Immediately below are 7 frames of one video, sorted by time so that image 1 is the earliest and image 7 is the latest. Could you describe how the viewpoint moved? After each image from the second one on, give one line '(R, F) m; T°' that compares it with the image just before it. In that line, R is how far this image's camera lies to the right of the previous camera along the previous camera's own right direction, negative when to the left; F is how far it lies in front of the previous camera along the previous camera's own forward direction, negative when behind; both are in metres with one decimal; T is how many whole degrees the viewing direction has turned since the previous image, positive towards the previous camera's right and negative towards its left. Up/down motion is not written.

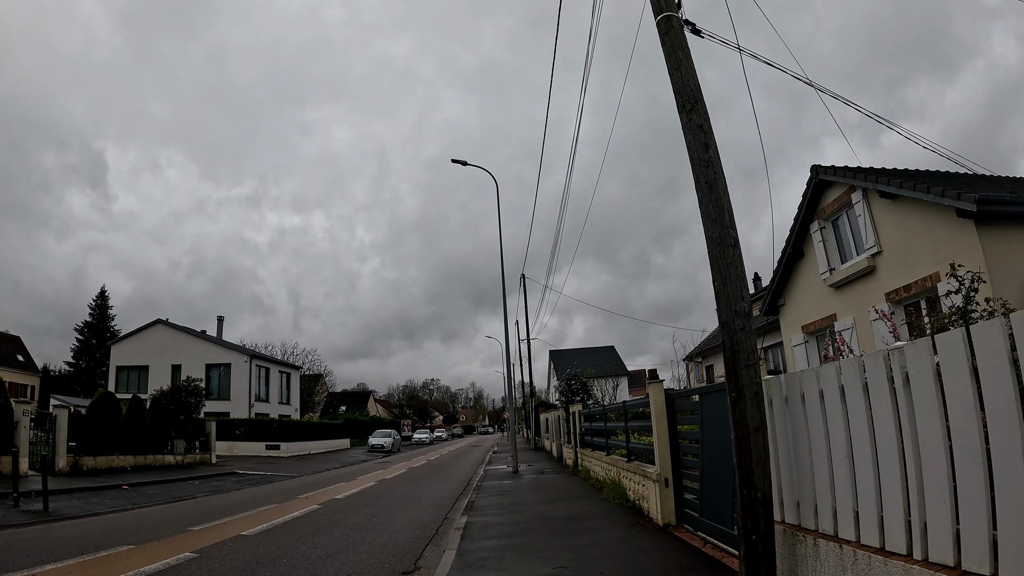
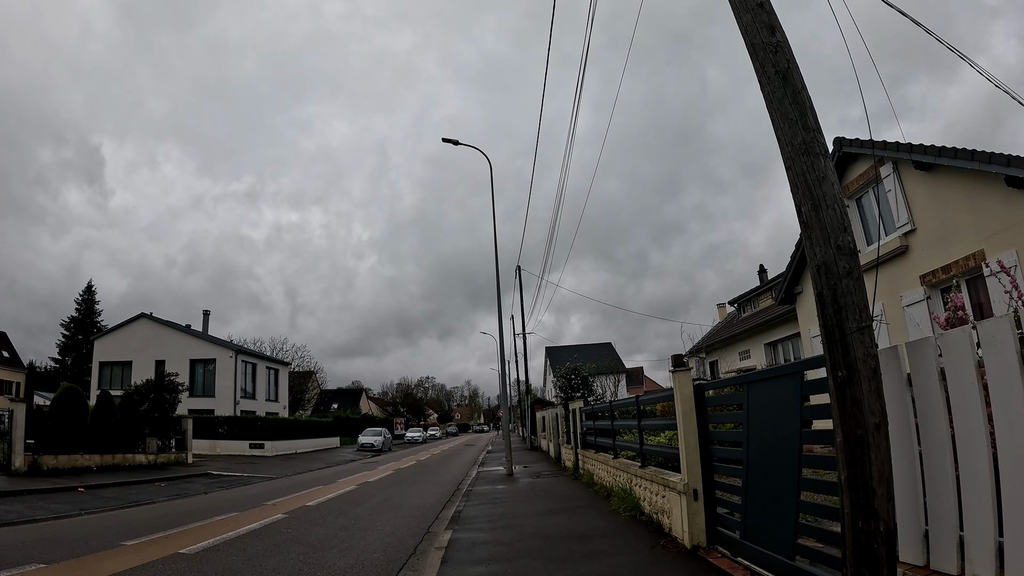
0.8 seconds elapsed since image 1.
(0.0, +1.3) m; 0°
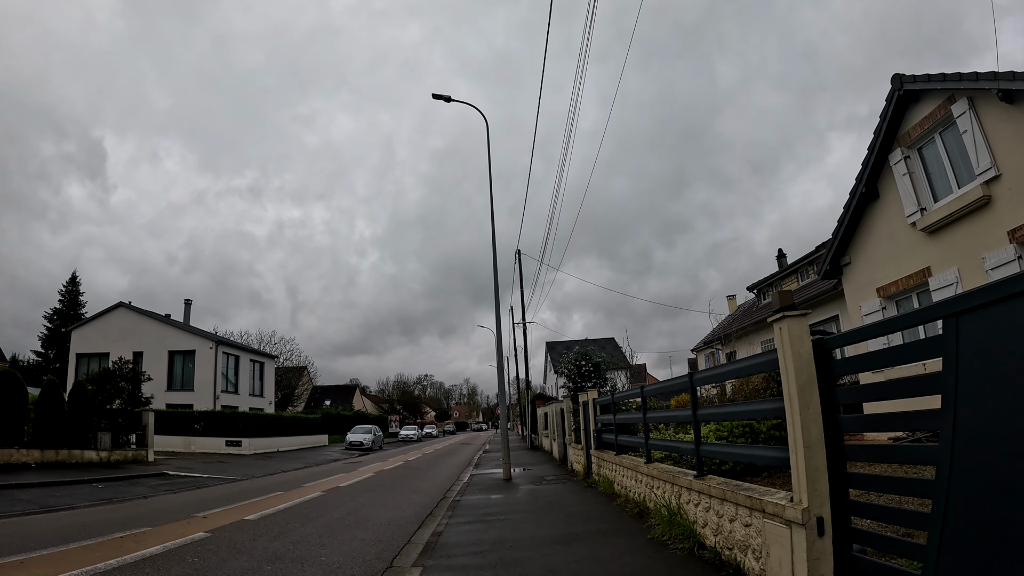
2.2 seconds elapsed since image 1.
(0.0, +2.3) m; 0°
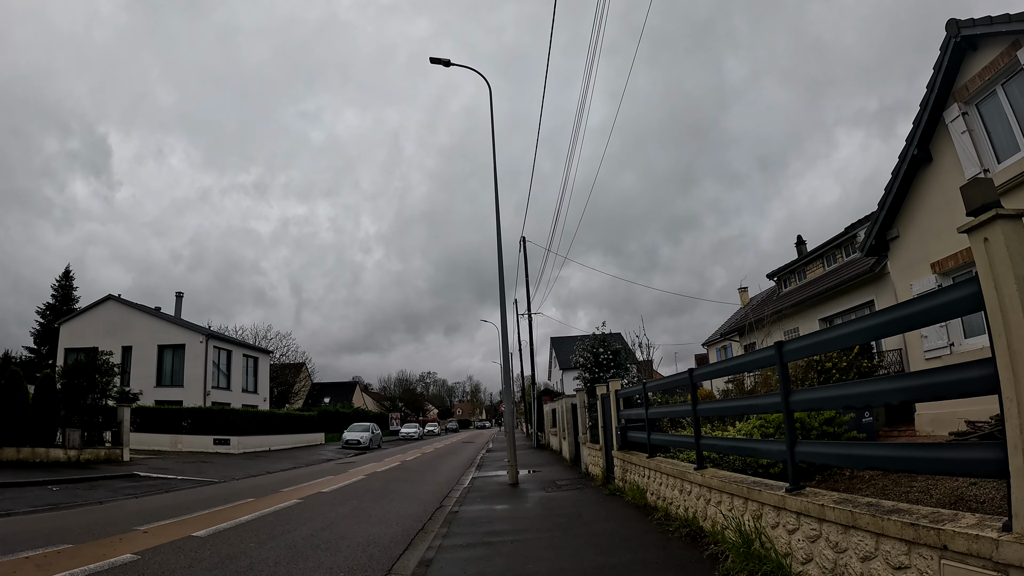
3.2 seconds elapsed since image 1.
(-0.1, +1.5) m; 0°
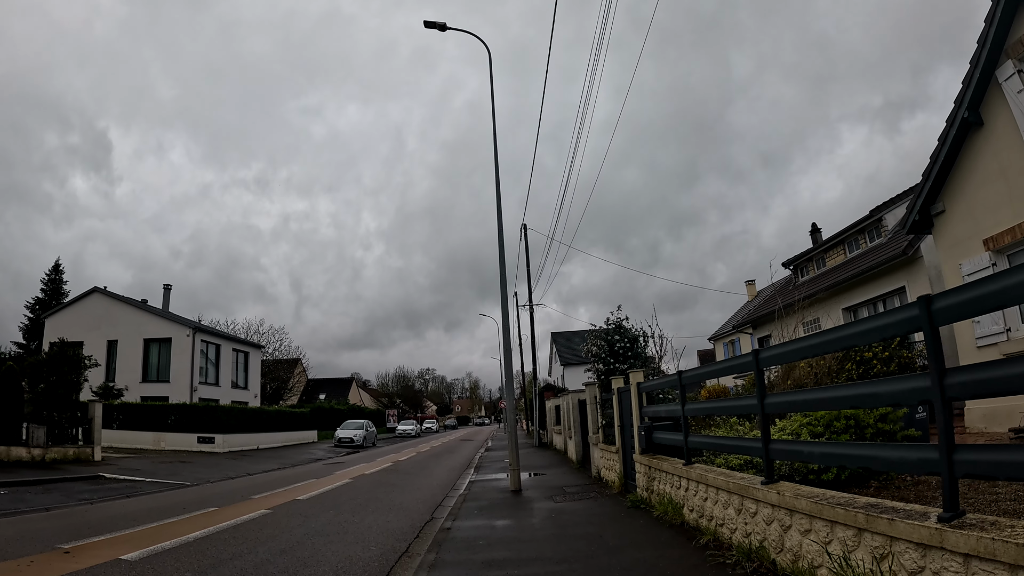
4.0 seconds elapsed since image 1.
(0.0, +1.3) m; 0°
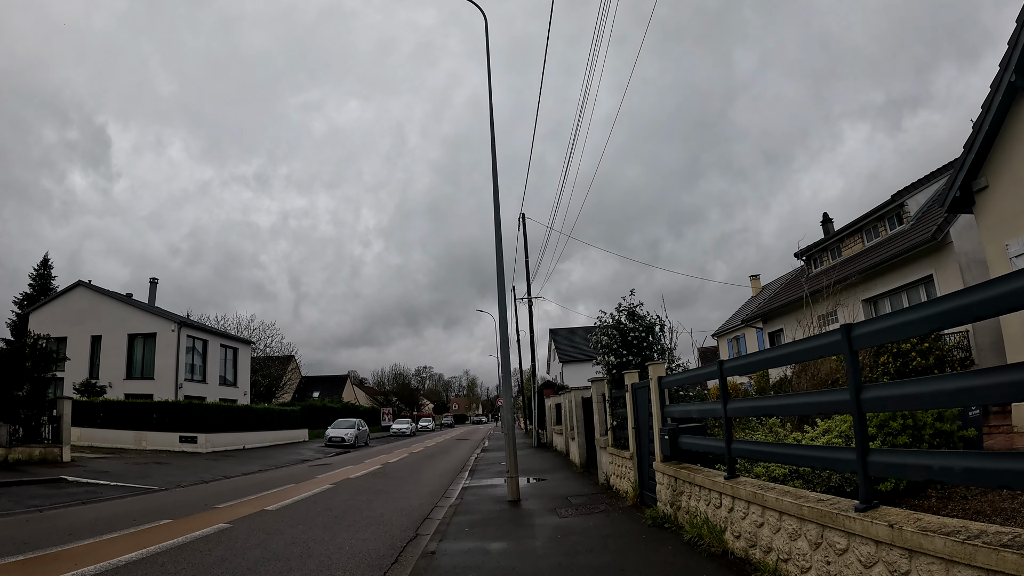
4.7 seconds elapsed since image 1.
(0.0, +1.1) m; 0°
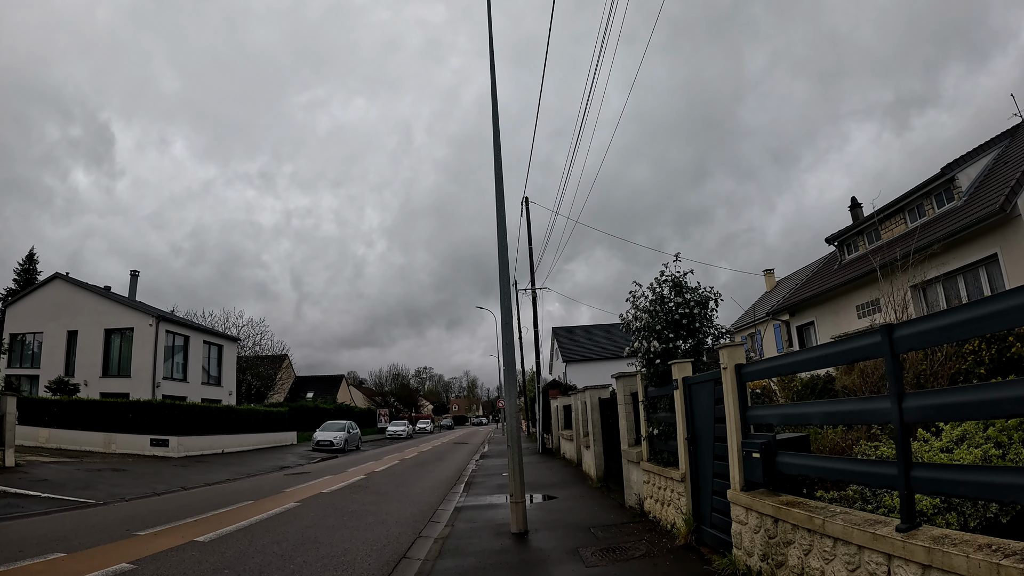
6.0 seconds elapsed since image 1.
(-0.1, +1.9) m; 0°
